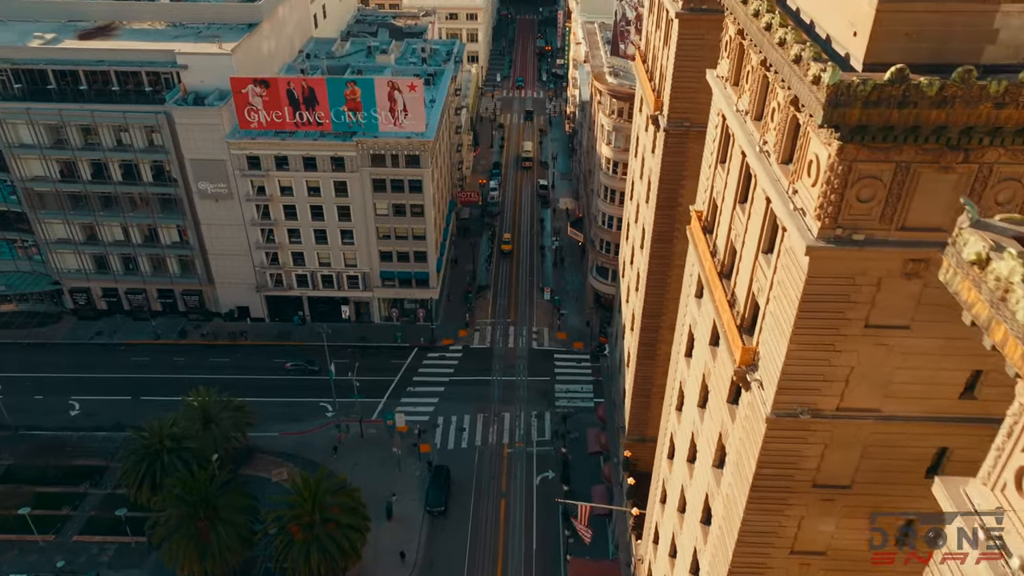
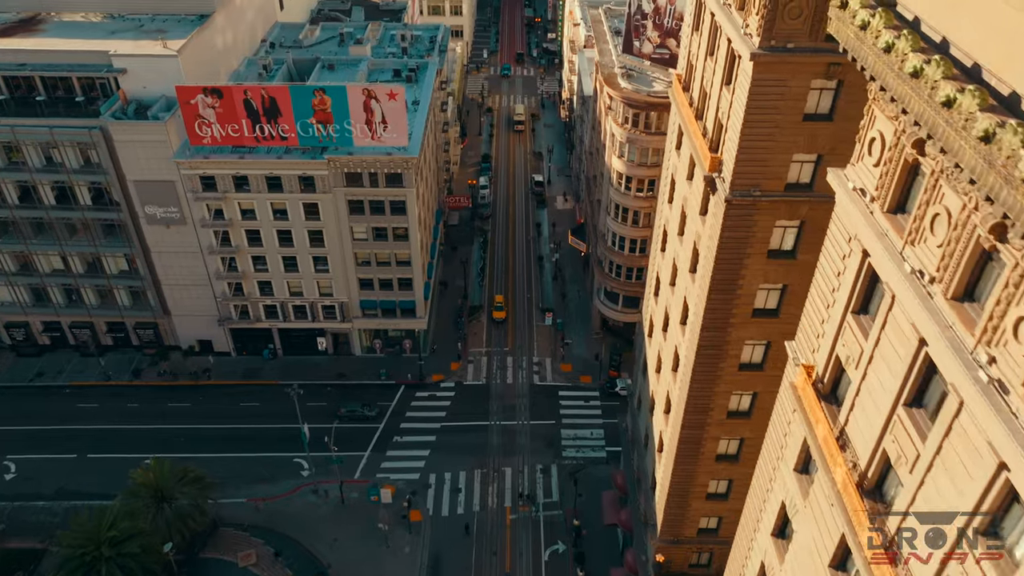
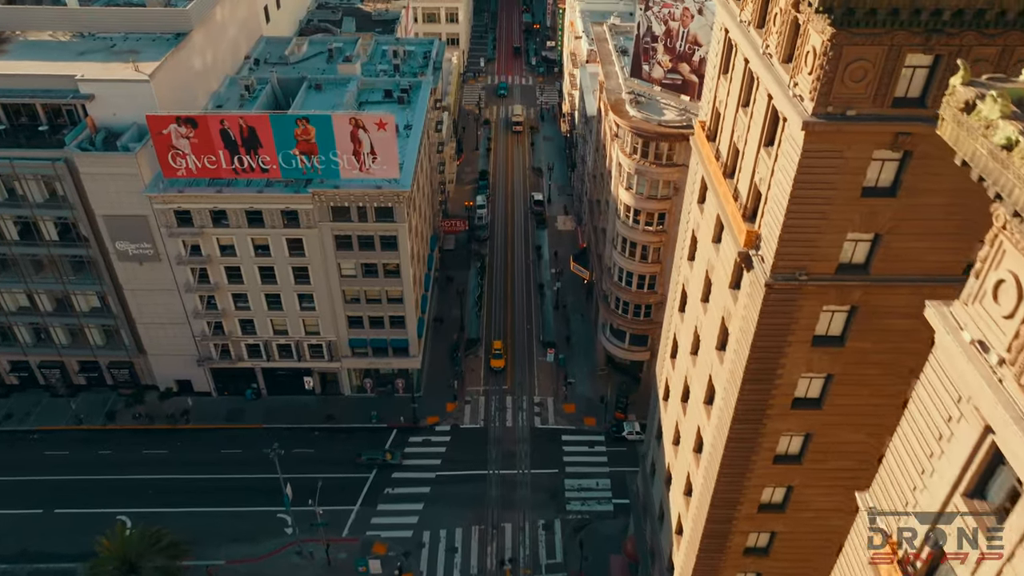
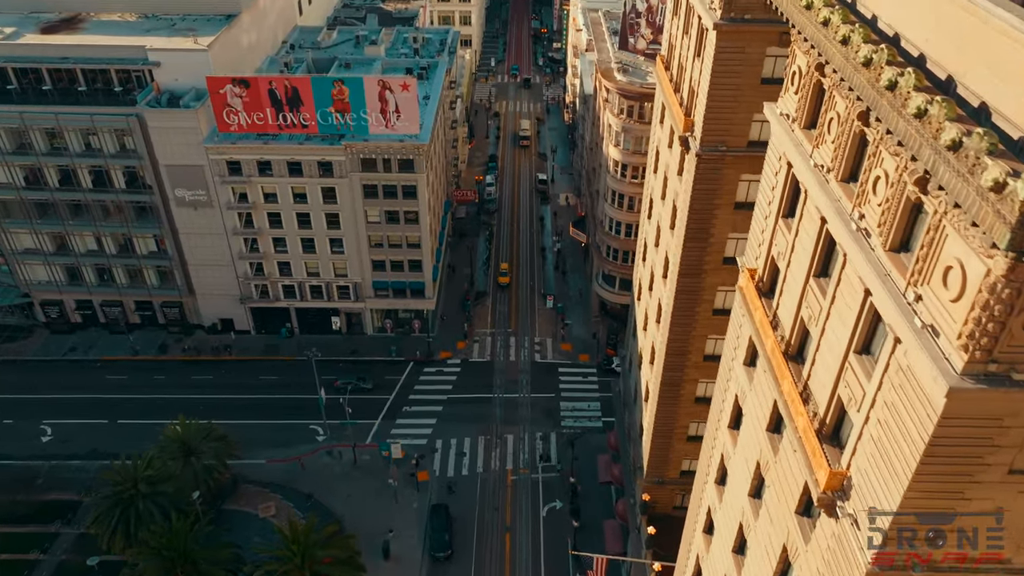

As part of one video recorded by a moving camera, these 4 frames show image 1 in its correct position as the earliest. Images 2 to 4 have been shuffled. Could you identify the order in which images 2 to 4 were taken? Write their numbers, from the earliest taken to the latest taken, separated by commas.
4, 2, 3
